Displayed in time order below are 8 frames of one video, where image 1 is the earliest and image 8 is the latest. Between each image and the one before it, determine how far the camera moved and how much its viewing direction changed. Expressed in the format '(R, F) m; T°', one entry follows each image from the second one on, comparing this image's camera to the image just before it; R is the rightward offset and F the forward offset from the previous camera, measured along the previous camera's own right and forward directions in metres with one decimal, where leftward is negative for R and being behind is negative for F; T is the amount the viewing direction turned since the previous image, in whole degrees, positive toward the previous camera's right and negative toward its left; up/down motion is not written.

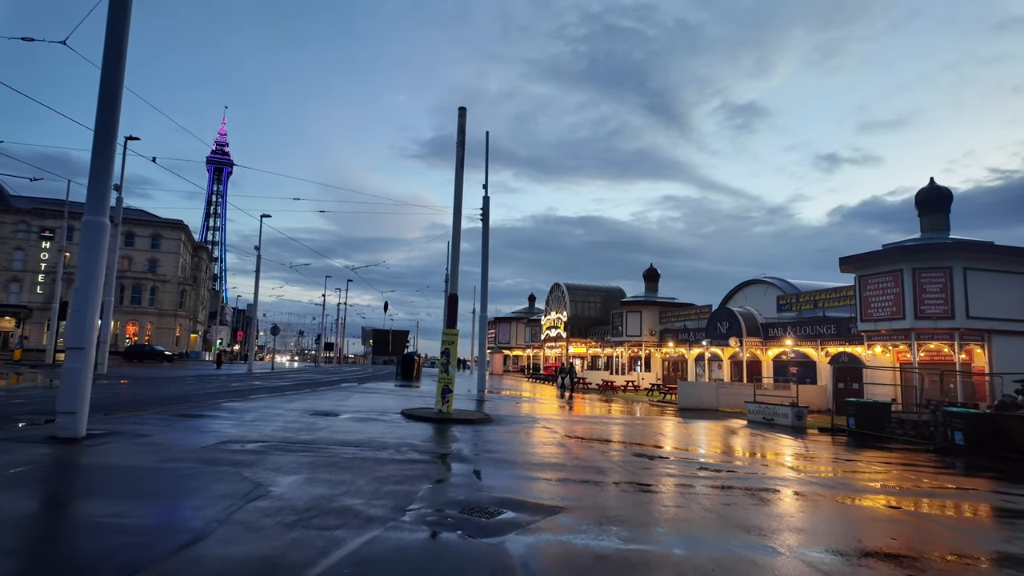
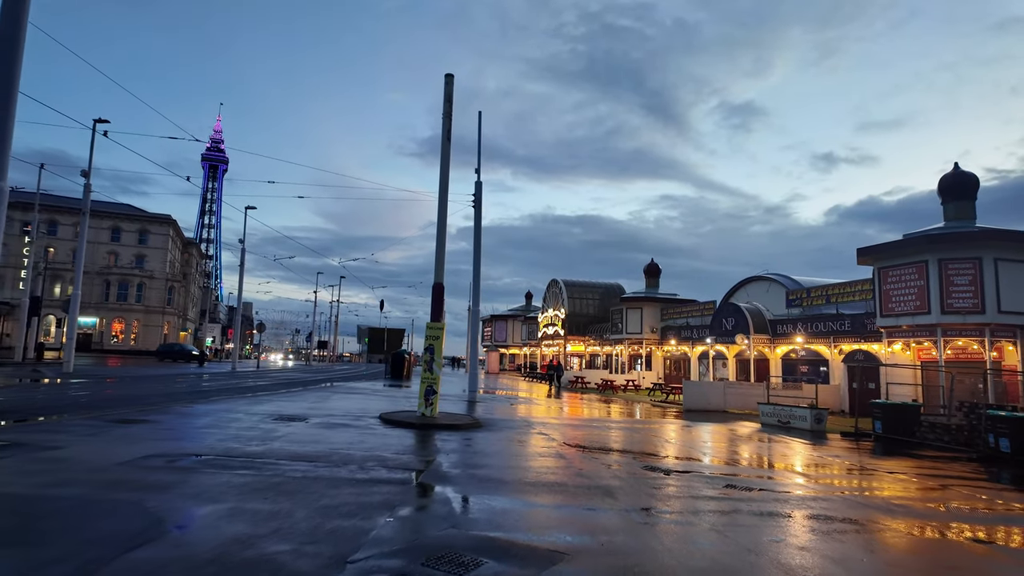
(+0.1, +1.8) m; 0°
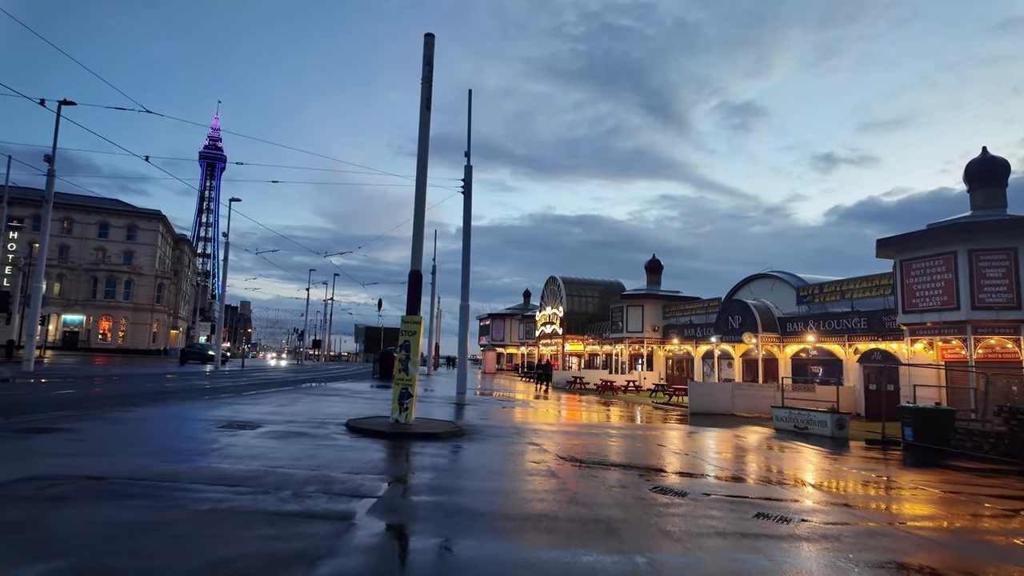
(+0.3, +1.7) m; 0°
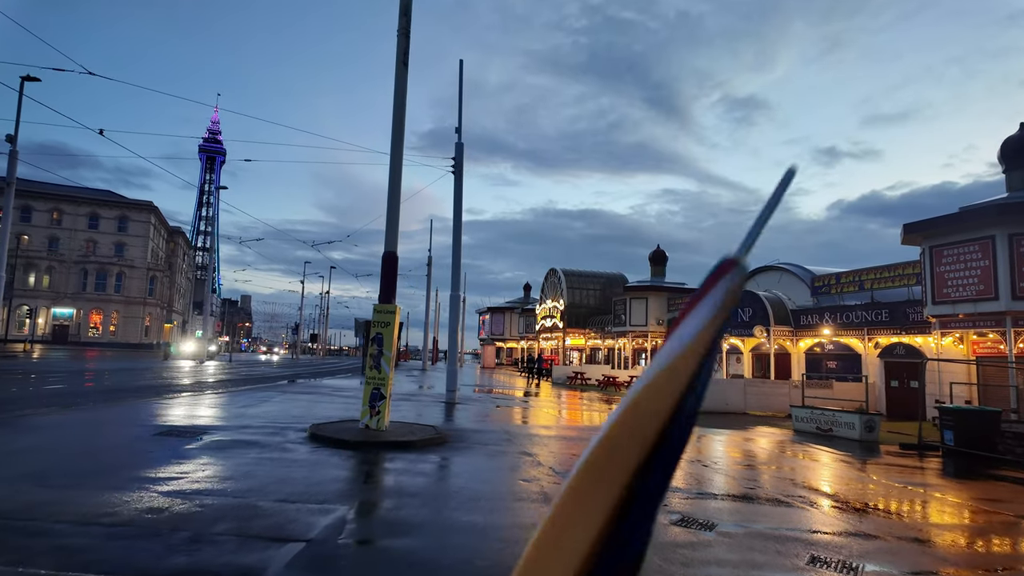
(+0.2, +1.7) m; 0°
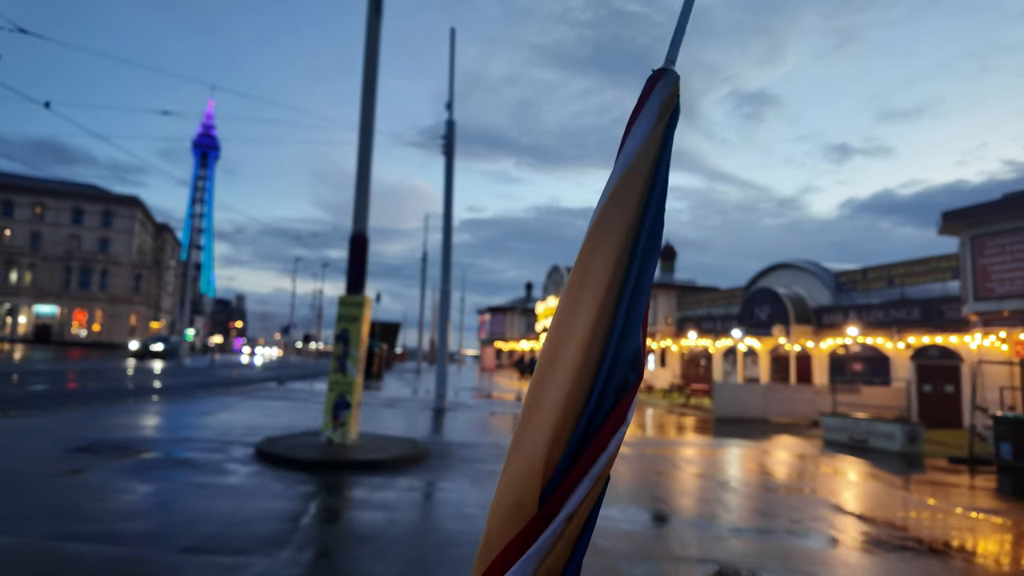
(+0.3, +1.7) m; -1°
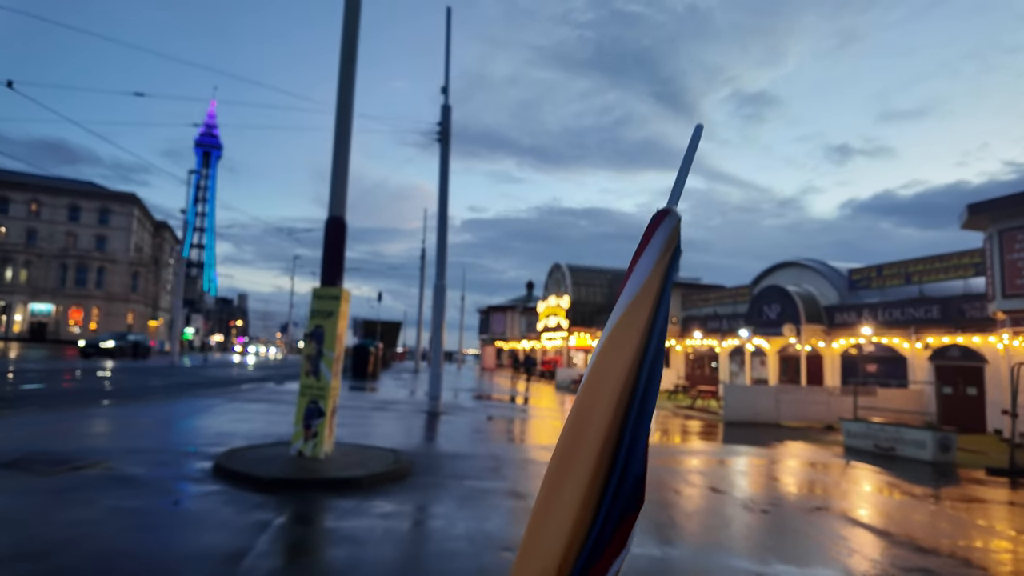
(0.0, +1.1) m; 0°
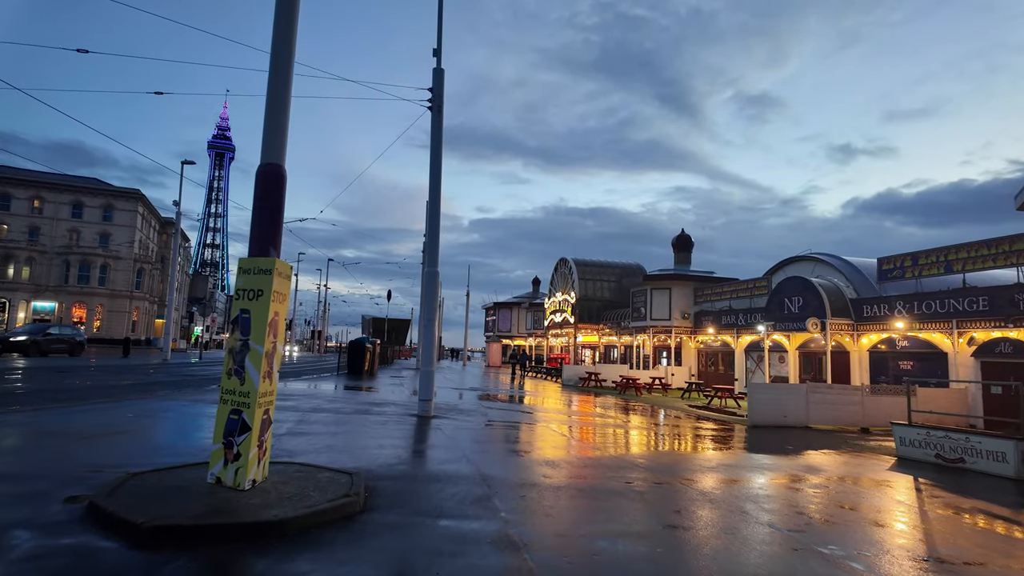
(+0.1, +2.0) m; 0°
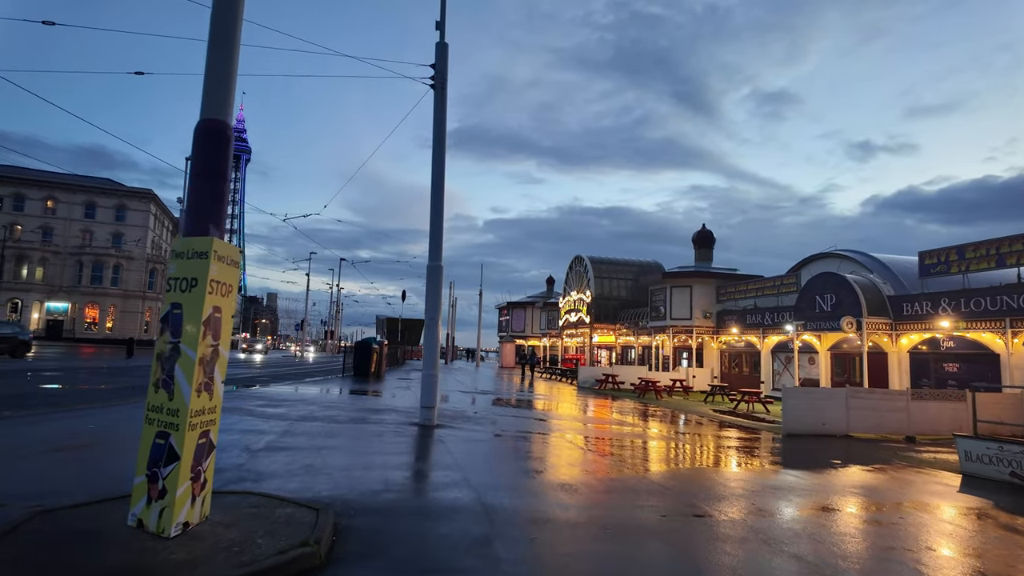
(+0.1, +1.3) m; -1°
